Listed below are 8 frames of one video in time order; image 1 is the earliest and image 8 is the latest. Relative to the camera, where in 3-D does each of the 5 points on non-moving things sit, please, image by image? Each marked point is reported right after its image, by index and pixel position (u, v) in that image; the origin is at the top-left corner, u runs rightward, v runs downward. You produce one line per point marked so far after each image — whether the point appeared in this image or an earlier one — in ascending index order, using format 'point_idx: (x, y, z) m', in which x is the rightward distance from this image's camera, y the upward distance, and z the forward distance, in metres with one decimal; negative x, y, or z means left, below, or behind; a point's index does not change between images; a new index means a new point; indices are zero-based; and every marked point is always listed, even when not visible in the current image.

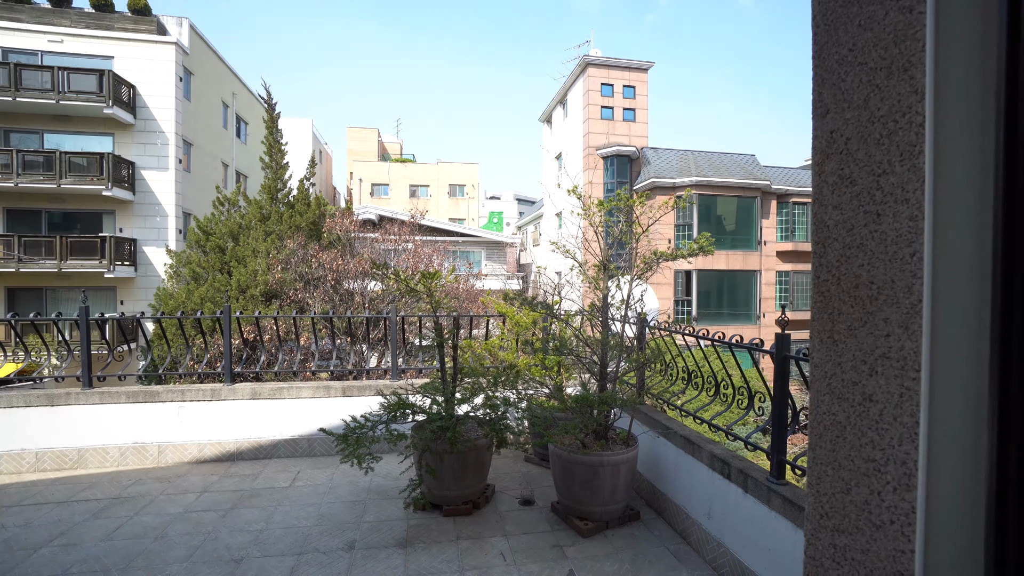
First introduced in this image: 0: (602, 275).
0: (+0.7, +0.1, +3.9) m
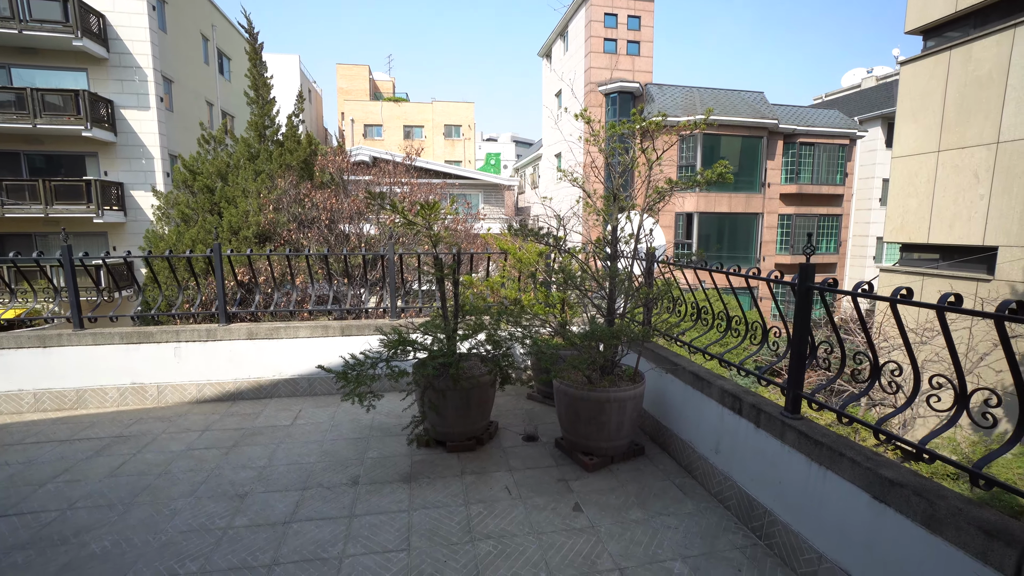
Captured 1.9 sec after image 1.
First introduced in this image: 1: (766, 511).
0: (+0.8, +0.6, +3.7) m
1: (+1.3, -1.2, +2.5) m
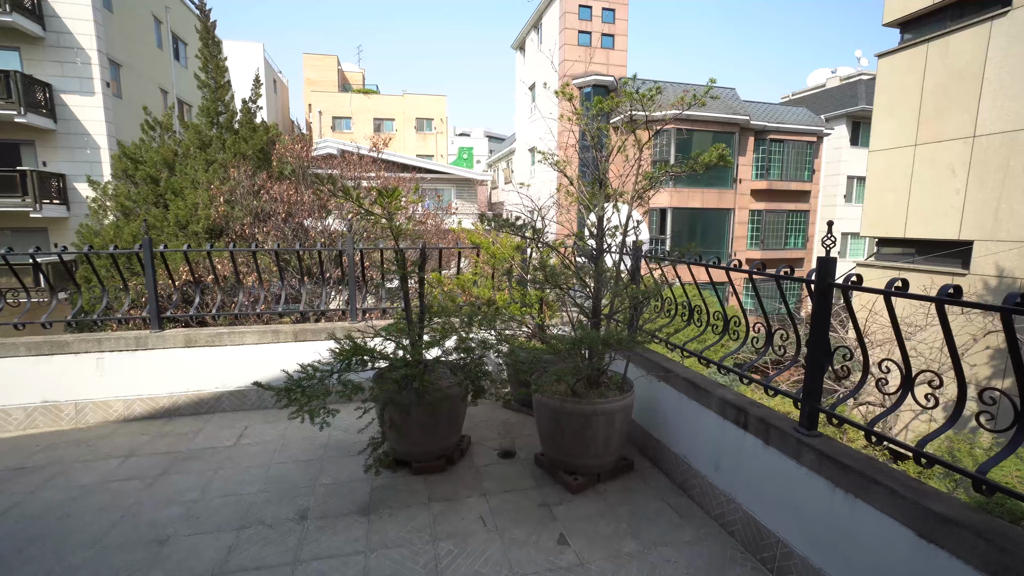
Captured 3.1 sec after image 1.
0: (+0.6, +0.6, +3.3) m
1: (+1.2, -1.2, +2.2) m
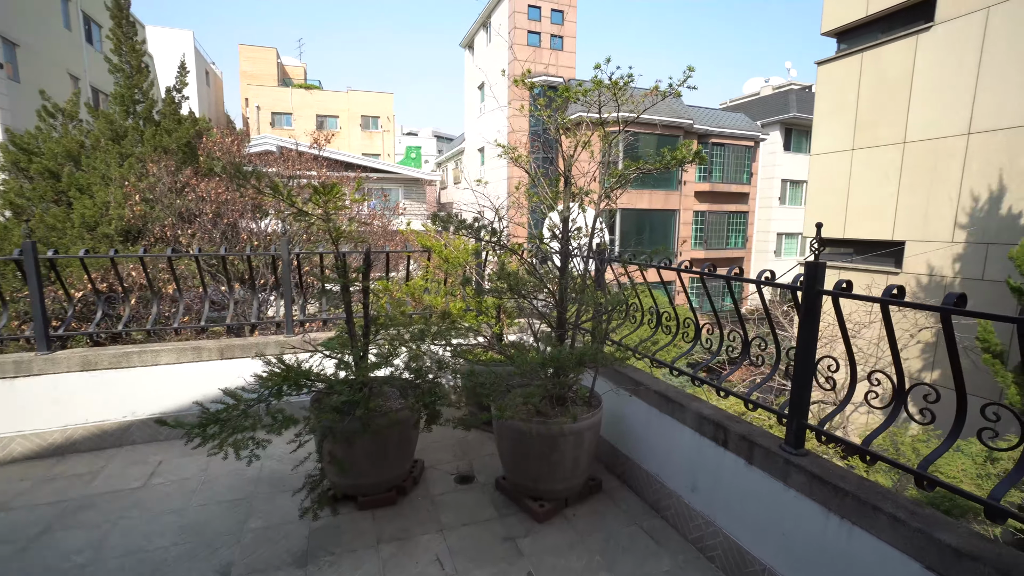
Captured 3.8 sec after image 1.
0: (+0.3, +0.6, +3.1) m
1: (+1.1, -1.2, +2.0) m
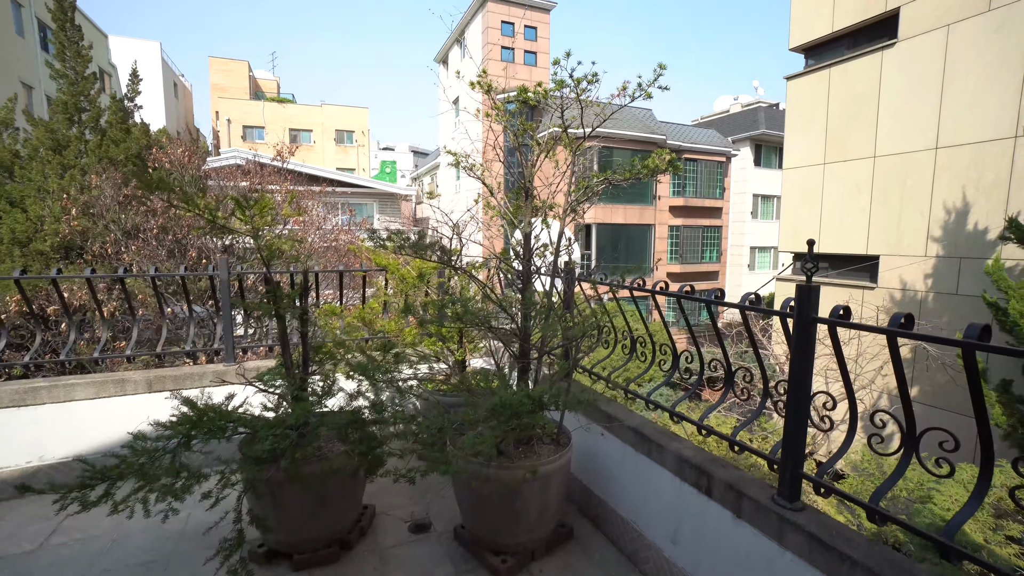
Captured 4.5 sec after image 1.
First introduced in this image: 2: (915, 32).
0: (+0.1, +0.5, +2.8) m
1: (+0.9, -1.3, +1.7) m
2: (+5.6, +3.6, +6.7) m
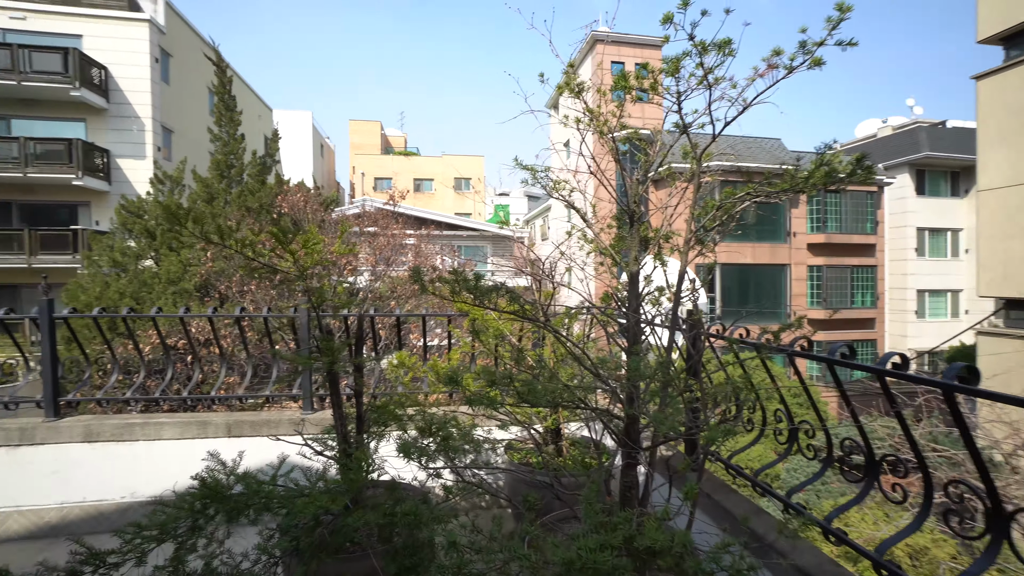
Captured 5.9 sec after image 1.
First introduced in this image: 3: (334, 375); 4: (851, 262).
0: (+0.5, +0.2, +2.1) m
1: (+1.1, -1.4, +0.8) m
2: (+6.9, +3.0, +4.9) m
3: (-0.8, -0.4, +2.2) m
4: (+12.4, +0.9, +17.5) m
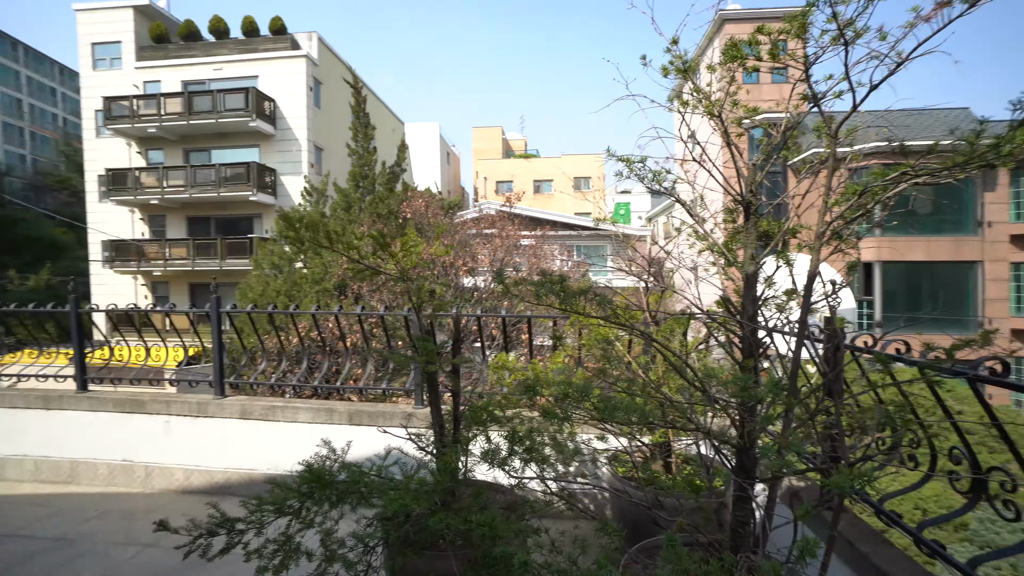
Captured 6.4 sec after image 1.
0: (+0.9, +0.2, +1.9) m
1: (+1.1, -1.4, +0.4) m
2: (+7.8, +2.9, +3.0) m
3: (-0.4, -0.4, +2.2) m
4: (+16.2, +0.9, +13.8) m
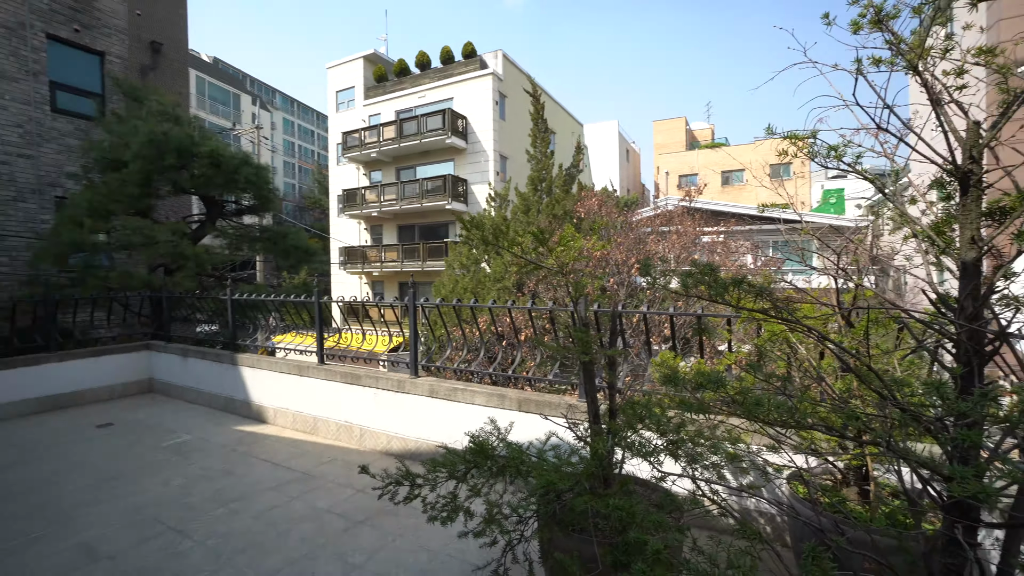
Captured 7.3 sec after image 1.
0: (+1.4, +0.2, +1.5) m
1: (+1.1, -1.4, +0.1) m
2: (+8.3, +2.9, +0.1) m
3: (+0.4, -0.4, +2.3) m
4: (+20.0, +0.8, +7.2) m
